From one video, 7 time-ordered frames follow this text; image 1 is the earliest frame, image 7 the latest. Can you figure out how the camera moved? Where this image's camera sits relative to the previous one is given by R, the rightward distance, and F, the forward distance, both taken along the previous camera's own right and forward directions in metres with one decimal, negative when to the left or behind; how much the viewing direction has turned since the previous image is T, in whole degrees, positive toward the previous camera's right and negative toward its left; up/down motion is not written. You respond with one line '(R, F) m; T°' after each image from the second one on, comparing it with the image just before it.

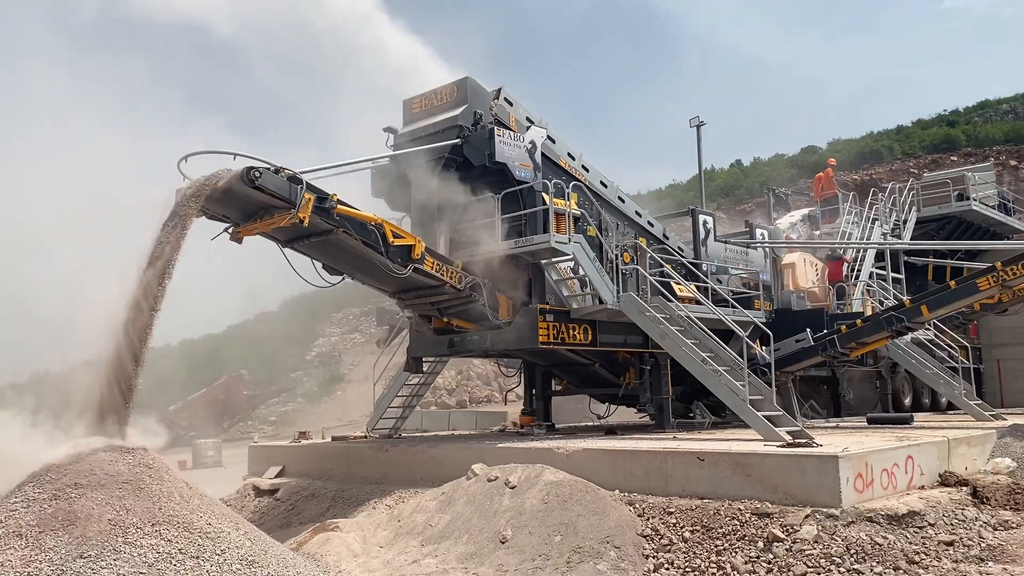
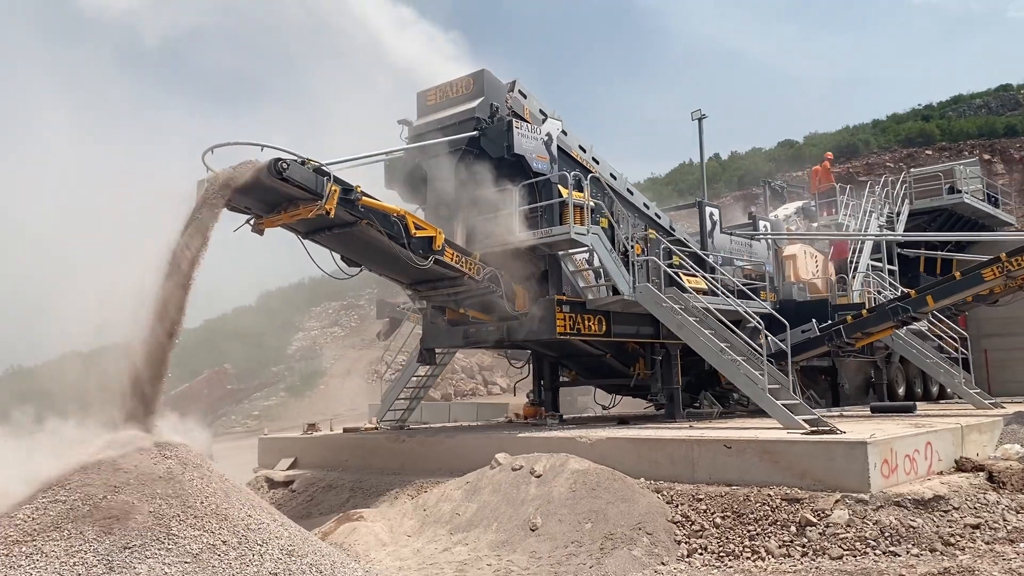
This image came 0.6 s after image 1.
(-0.4, -0.1) m; +1°
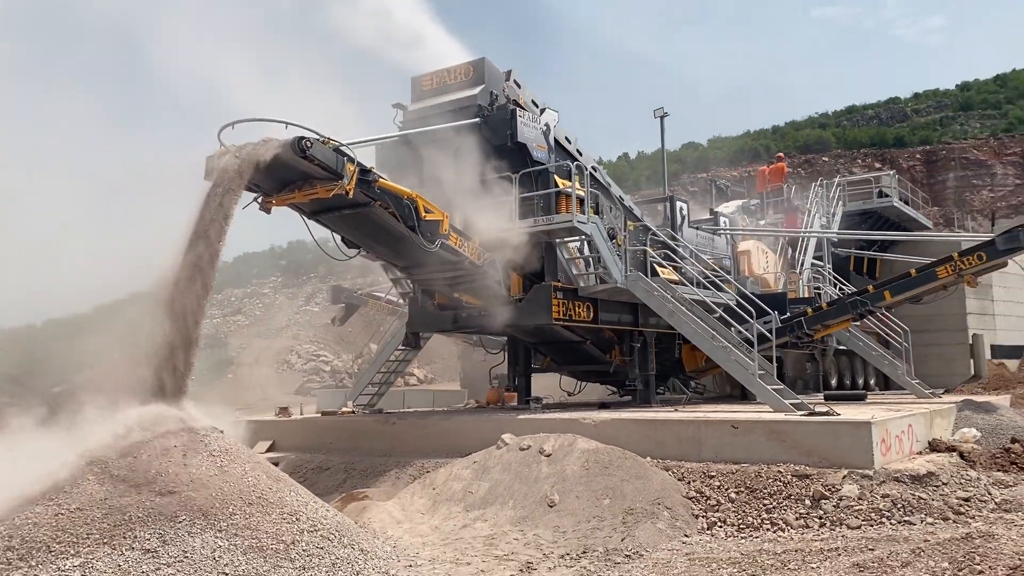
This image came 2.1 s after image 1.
(-1.0, -0.2) m; +6°
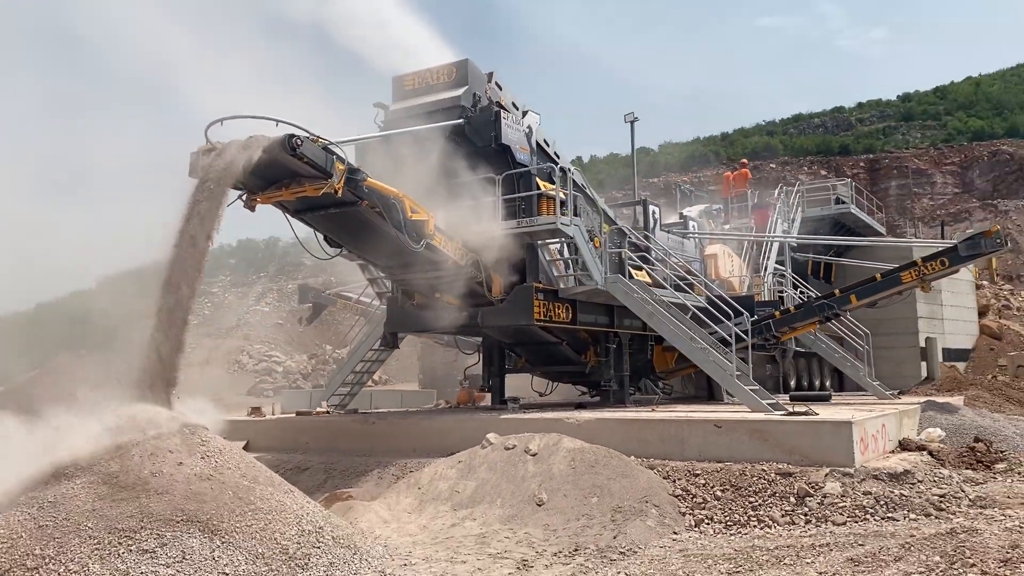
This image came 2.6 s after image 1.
(-0.3, 0.0) m; +3°
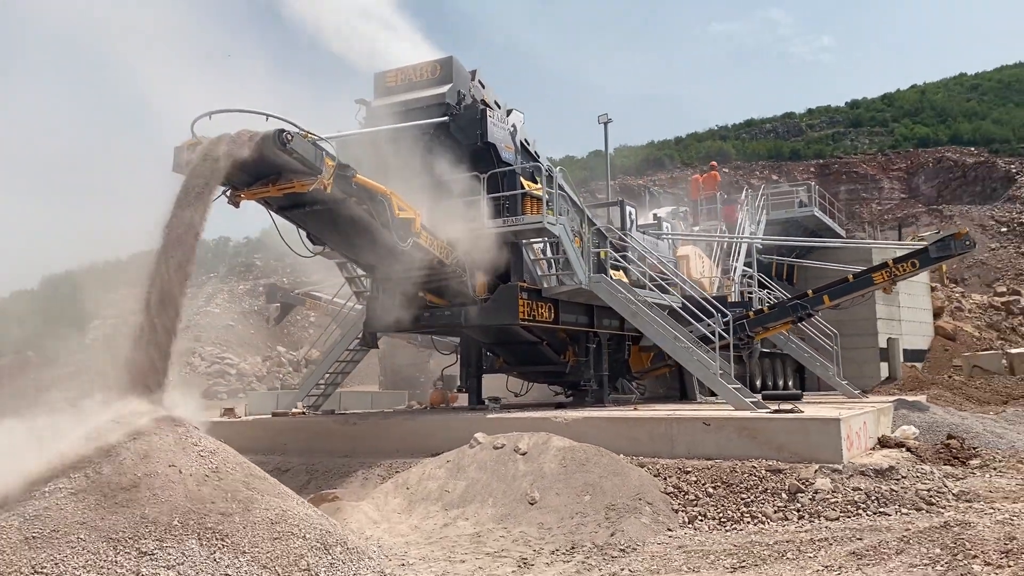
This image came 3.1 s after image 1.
(-0.3, 0.0) m; +3°
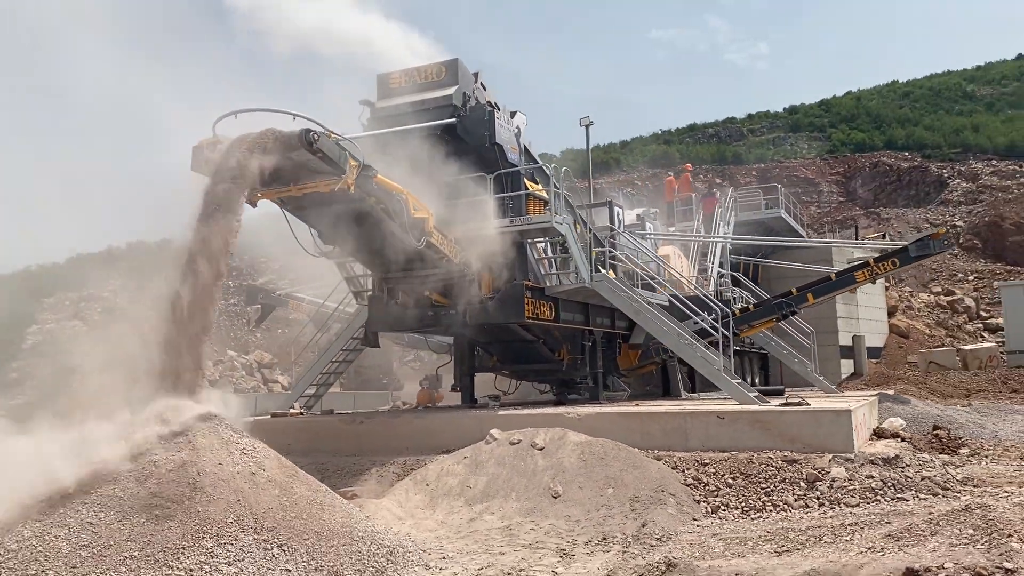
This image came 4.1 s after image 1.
(-0.7, -0.1) m; +3°
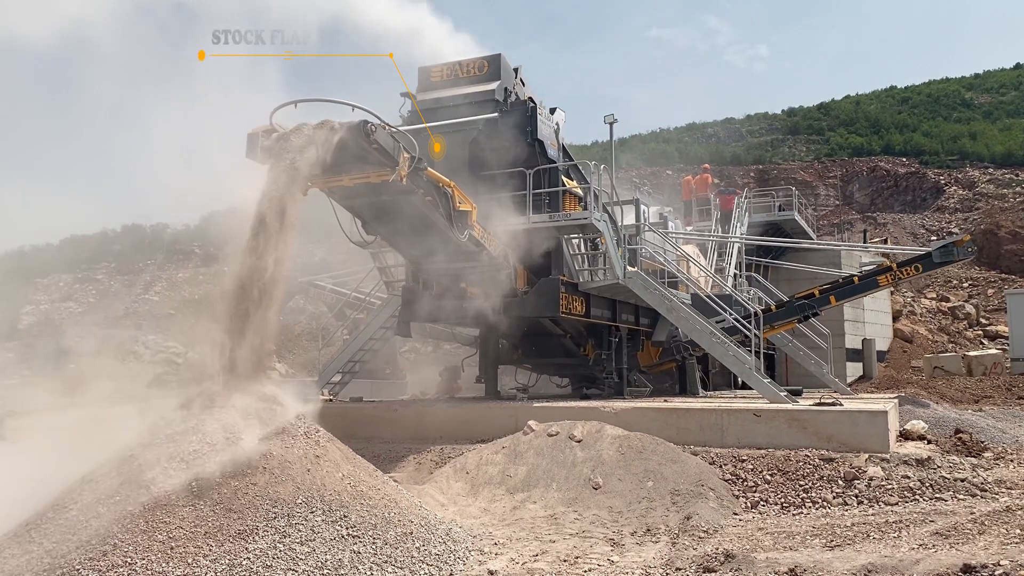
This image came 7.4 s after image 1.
(-0.5, -0.2) m; 0°
